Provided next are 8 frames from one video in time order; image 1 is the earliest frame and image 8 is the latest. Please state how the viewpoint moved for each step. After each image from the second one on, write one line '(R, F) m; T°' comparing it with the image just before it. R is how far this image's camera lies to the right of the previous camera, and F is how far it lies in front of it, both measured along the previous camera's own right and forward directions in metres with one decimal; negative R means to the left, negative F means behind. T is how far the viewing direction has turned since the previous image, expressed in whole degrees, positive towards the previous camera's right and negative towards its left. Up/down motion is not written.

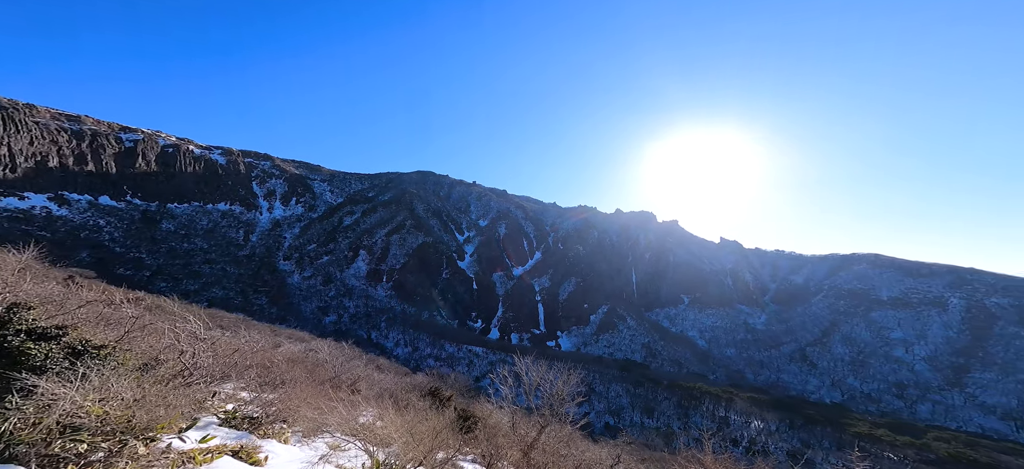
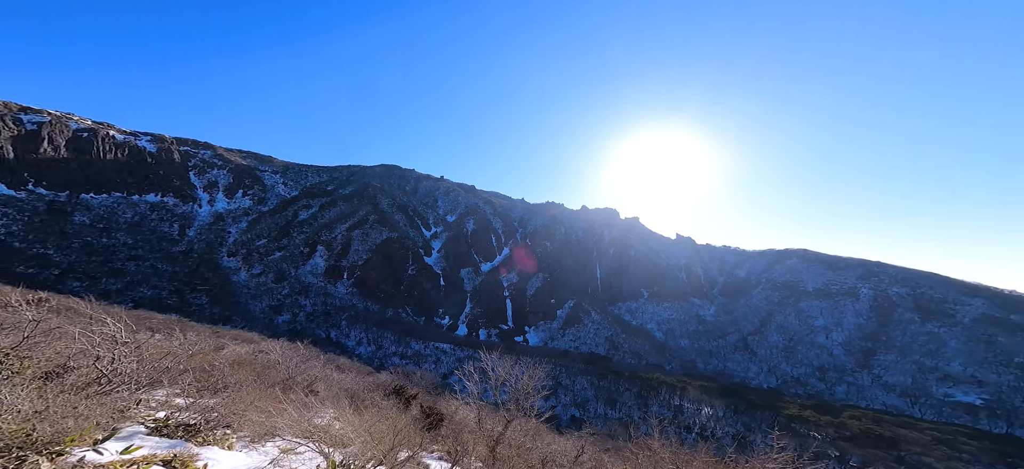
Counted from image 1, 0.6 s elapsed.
(+0.2, -0.1) m; +5°
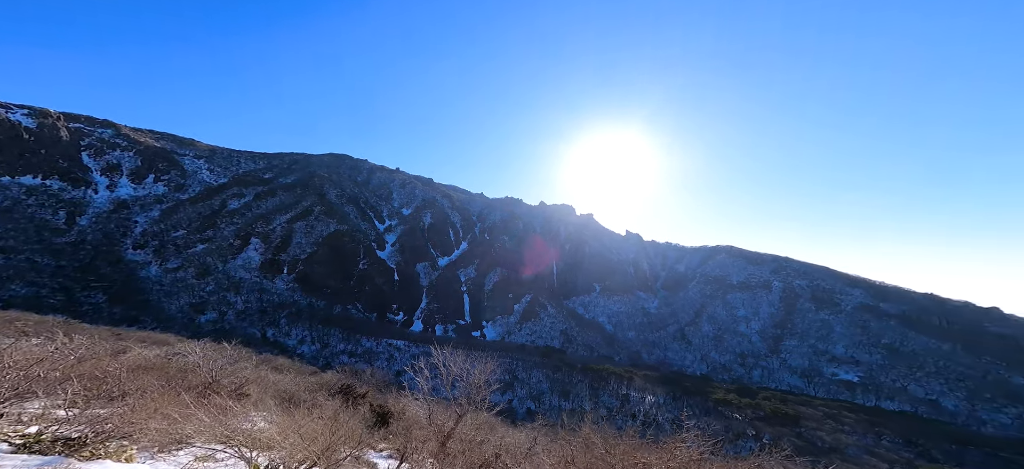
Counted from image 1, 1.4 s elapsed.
(+0.2, 0.0) m; +6°
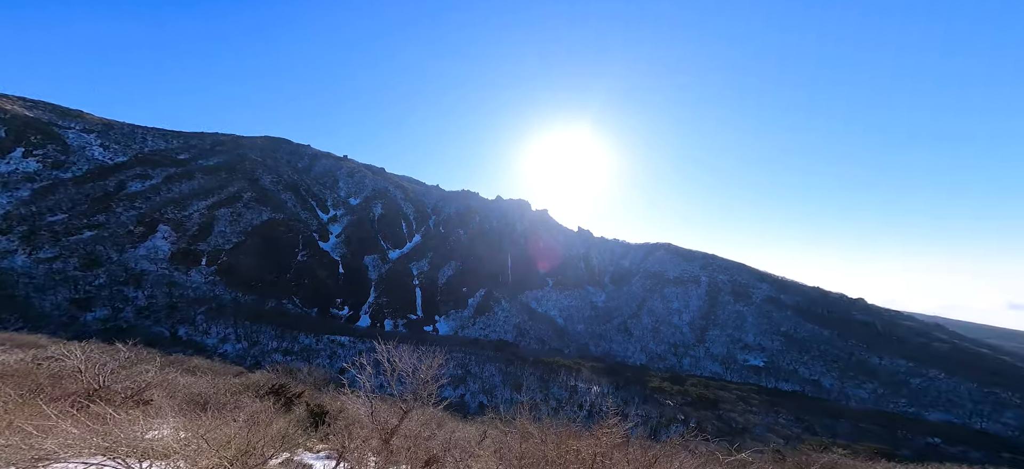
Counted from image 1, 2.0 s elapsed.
(+0.3, +0.2) m; +6°
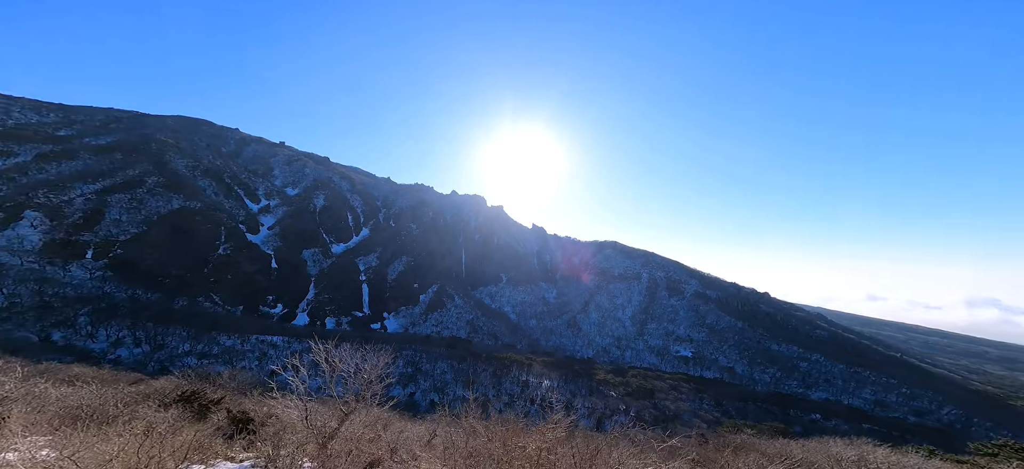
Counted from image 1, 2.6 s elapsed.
(+0.3, +0.5) m; +6°
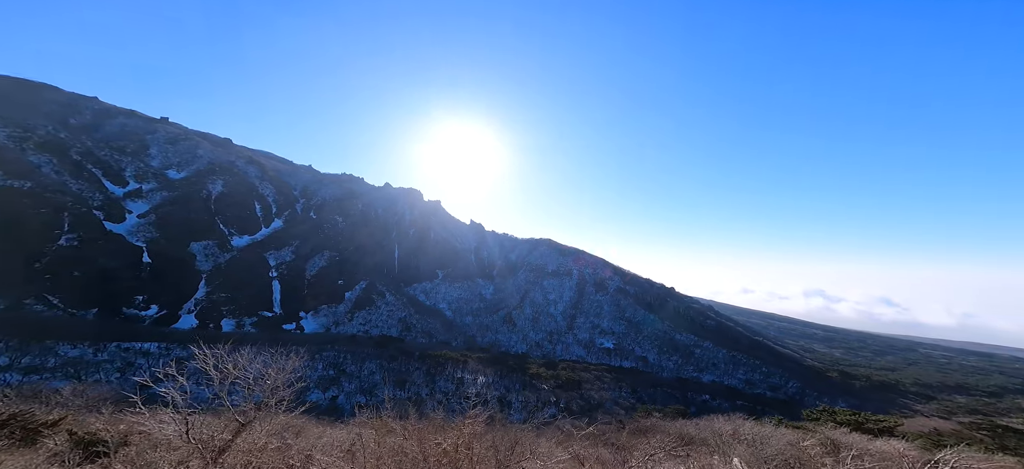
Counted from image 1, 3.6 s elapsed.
(+0.5, +0.7) m; +9°
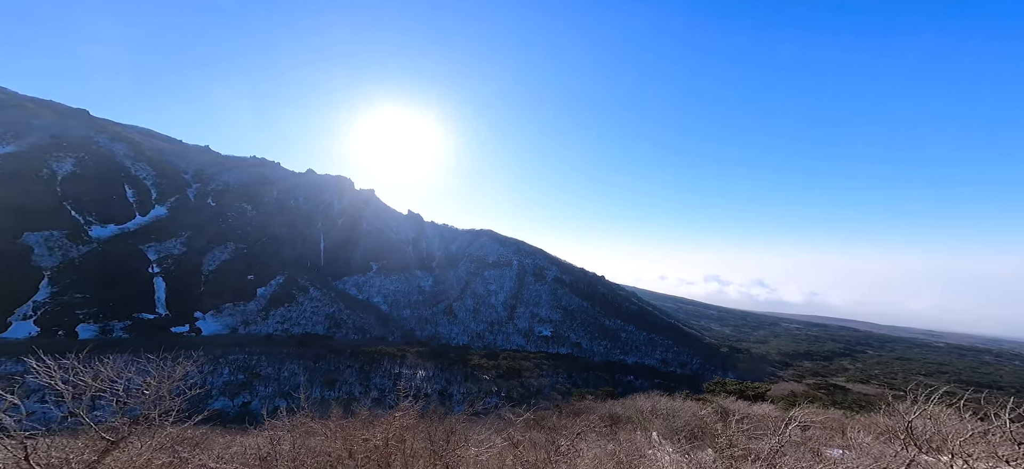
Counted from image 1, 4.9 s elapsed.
(+1.4, -0.2) m; +10°
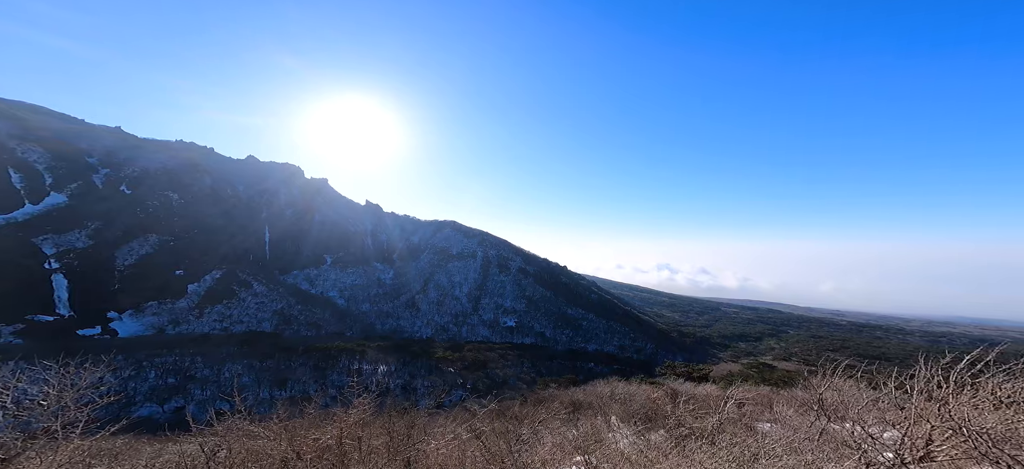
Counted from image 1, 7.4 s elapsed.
(+0.9, +0.6) m; +6°
